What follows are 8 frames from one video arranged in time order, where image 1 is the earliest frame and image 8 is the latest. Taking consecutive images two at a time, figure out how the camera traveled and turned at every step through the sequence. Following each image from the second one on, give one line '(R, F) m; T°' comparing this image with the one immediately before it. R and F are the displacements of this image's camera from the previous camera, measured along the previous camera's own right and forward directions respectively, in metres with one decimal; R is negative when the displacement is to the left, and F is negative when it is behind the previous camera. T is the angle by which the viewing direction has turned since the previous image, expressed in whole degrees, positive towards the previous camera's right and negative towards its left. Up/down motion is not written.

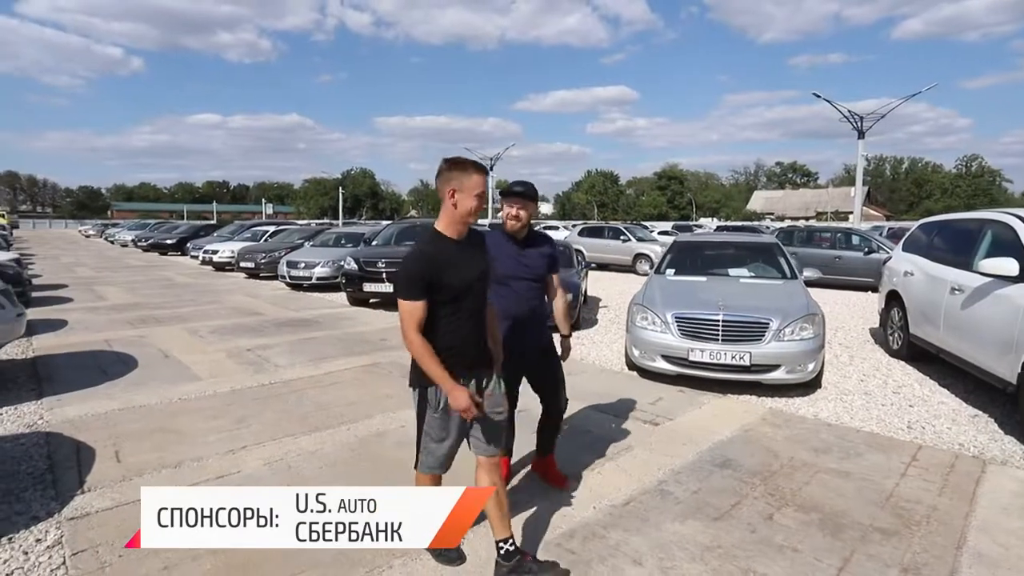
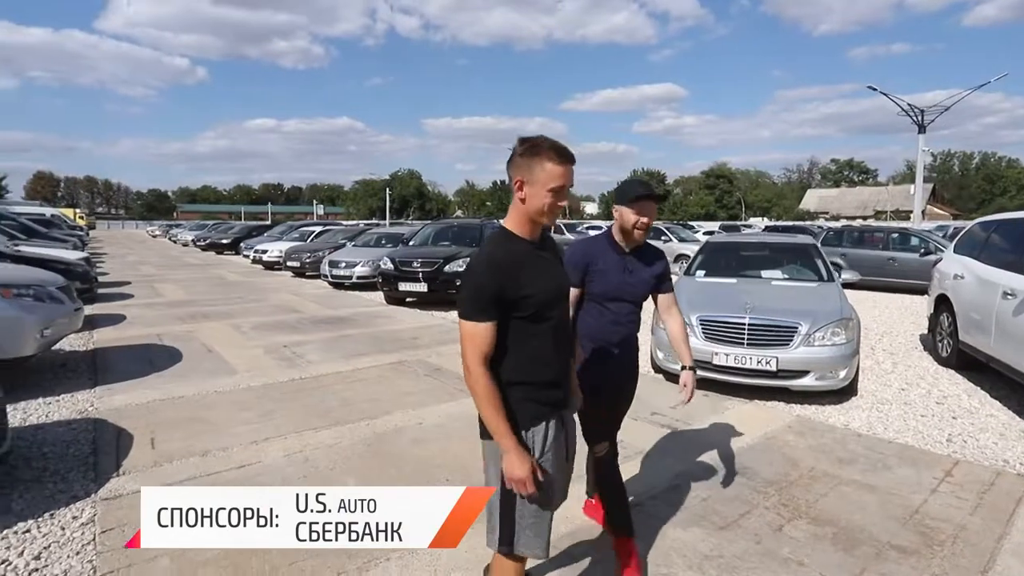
(+0.3, 0.0) m; -5°
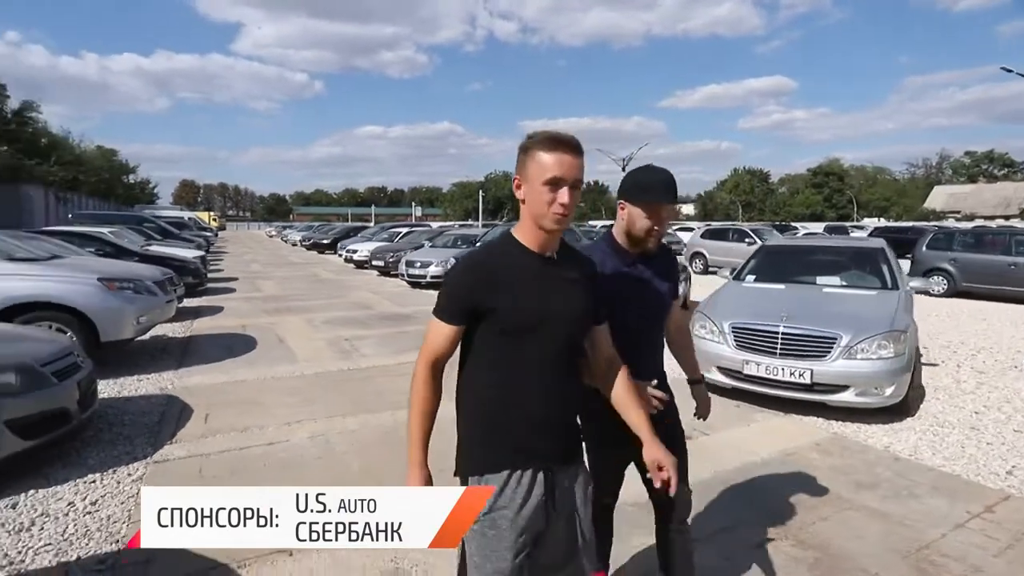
(+0.7, 0.0) m; -10°
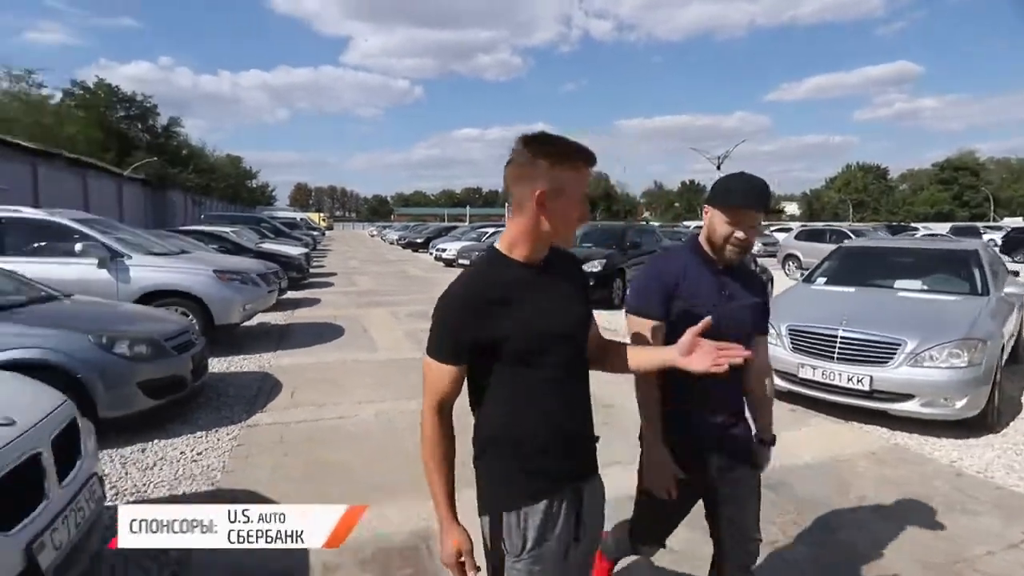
(+0.4, -0.2) m; -10°
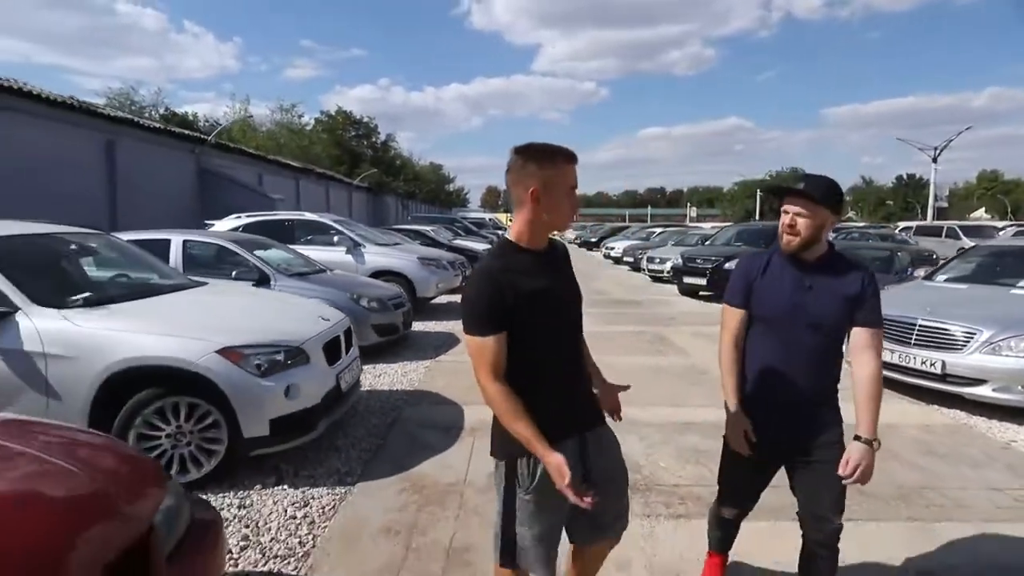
(+0.8, -1.5) m; -19°
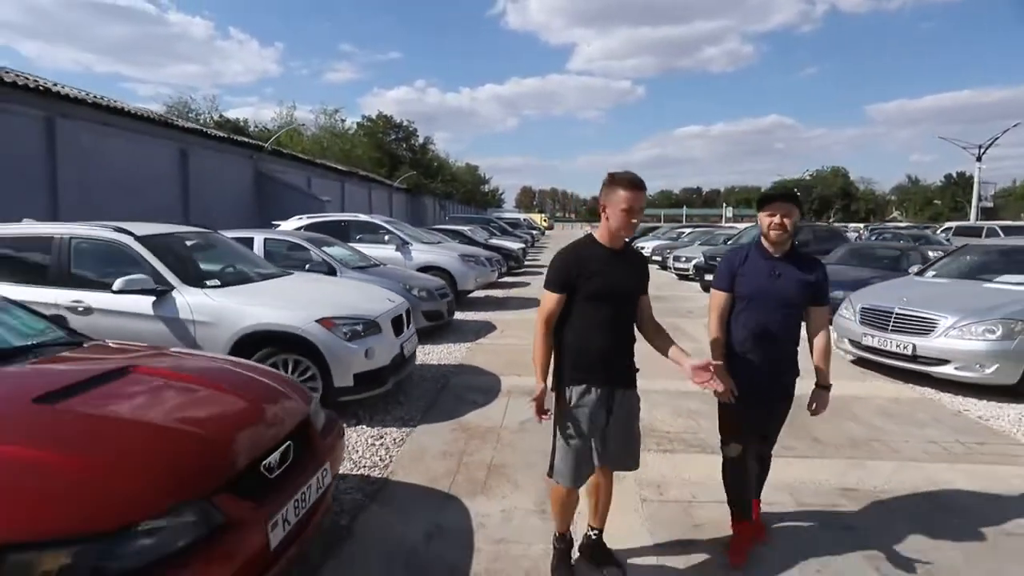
(+0.1, -1.0) m; -4°
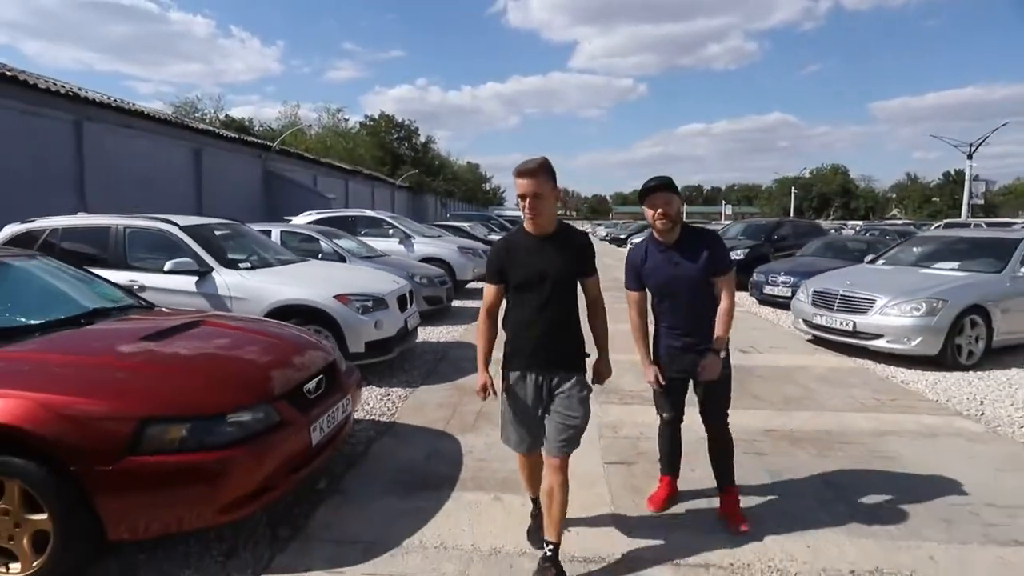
(+0.2, -0.8) m; 0°
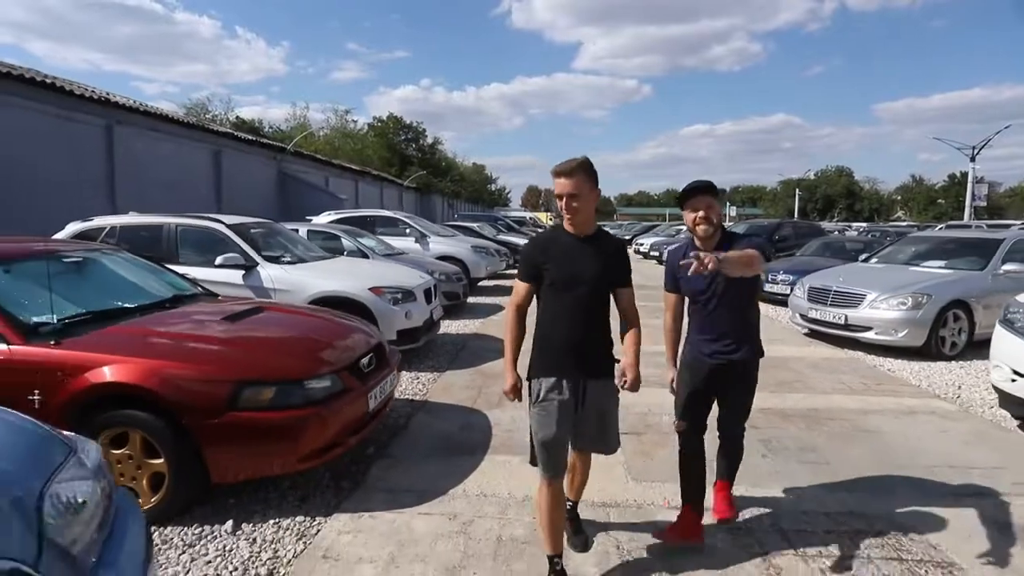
(-0.2, -0.5) m; 0°
